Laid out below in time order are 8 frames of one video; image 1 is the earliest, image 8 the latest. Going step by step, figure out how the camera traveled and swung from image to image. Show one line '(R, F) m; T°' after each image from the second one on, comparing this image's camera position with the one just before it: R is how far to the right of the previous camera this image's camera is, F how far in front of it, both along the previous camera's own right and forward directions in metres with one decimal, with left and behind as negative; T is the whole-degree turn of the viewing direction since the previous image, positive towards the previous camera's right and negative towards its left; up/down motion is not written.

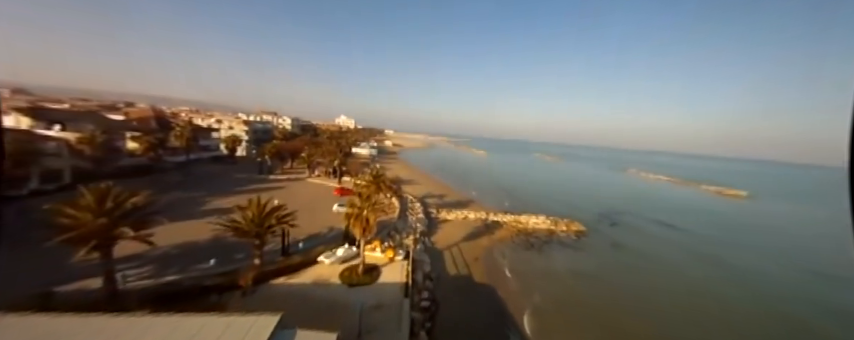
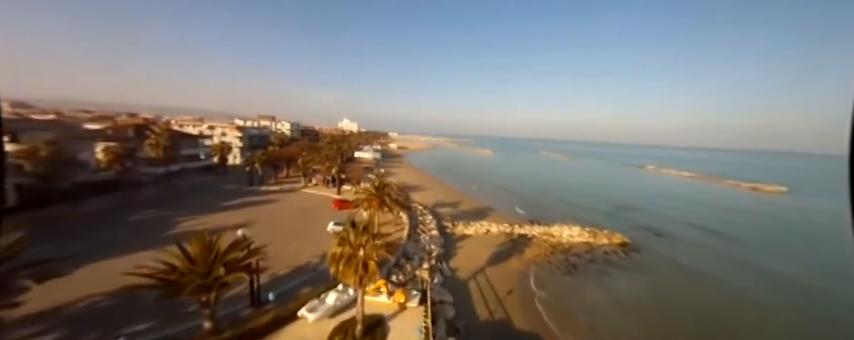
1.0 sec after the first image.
(-0.6, +4.3) m; -1°
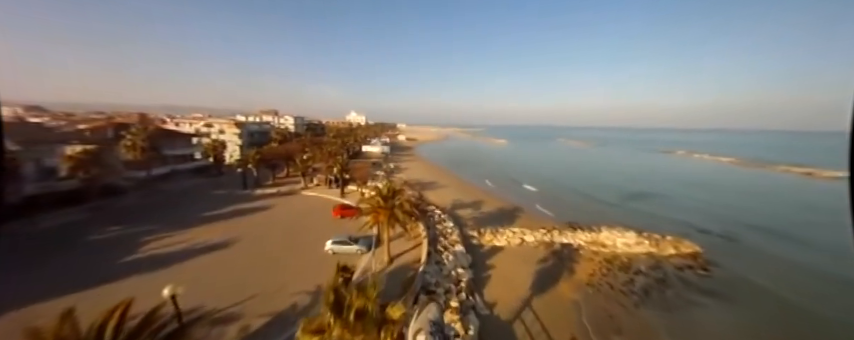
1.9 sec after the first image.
(-0.6, +4.3) m; -2°
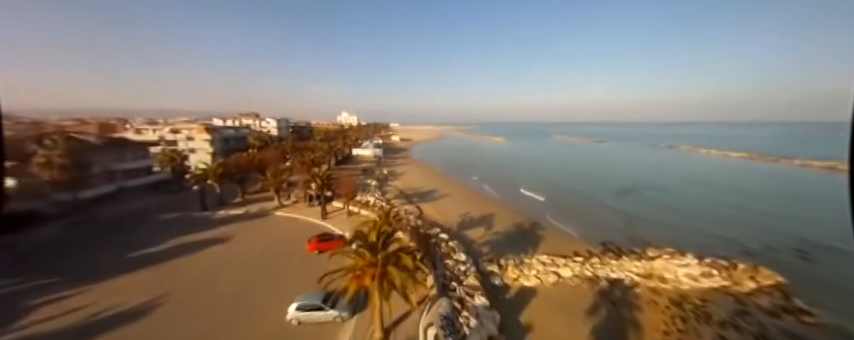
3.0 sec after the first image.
(-0.5, +4.8) m; +1°
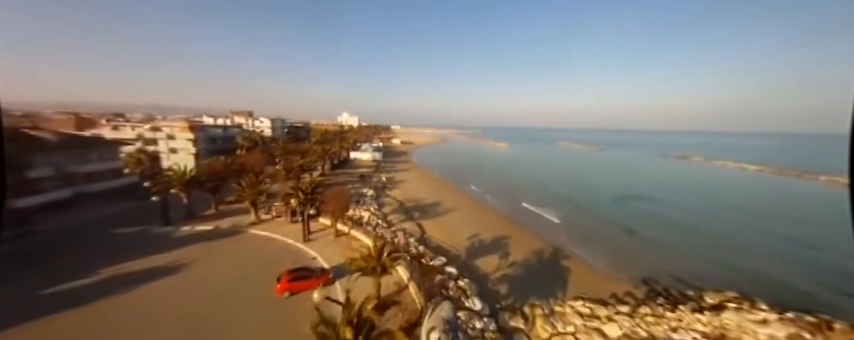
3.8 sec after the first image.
(-0.3, +3.5) m; 0°
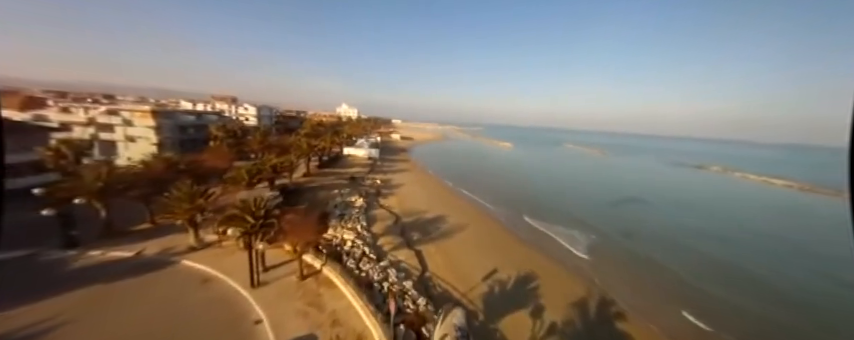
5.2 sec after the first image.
(-0.4, +5.4) m; 0°
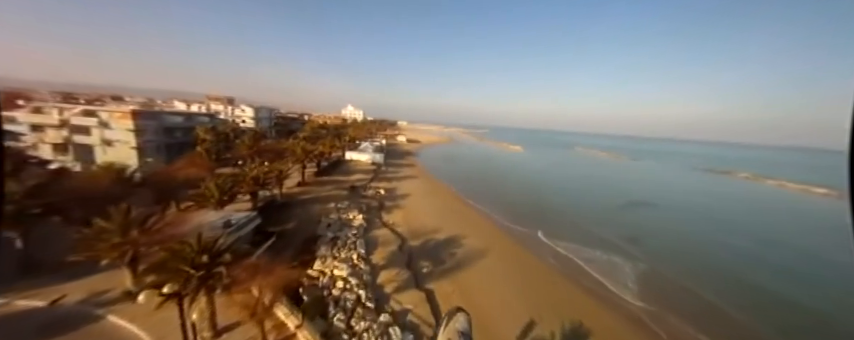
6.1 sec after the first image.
(-0.4, +3.9) m; -1°
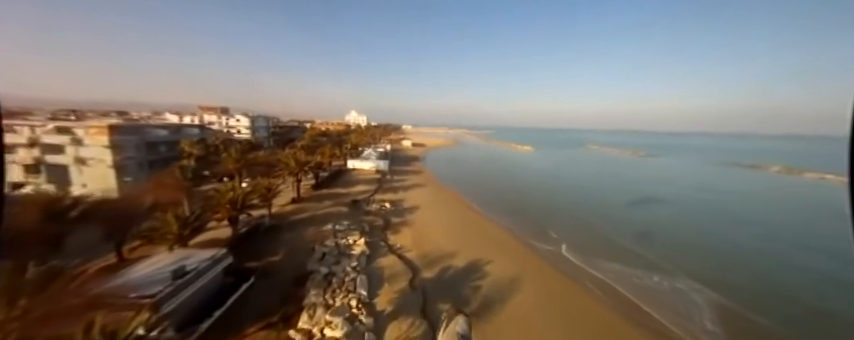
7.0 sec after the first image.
(-0.4, +3.5) m; -1°
